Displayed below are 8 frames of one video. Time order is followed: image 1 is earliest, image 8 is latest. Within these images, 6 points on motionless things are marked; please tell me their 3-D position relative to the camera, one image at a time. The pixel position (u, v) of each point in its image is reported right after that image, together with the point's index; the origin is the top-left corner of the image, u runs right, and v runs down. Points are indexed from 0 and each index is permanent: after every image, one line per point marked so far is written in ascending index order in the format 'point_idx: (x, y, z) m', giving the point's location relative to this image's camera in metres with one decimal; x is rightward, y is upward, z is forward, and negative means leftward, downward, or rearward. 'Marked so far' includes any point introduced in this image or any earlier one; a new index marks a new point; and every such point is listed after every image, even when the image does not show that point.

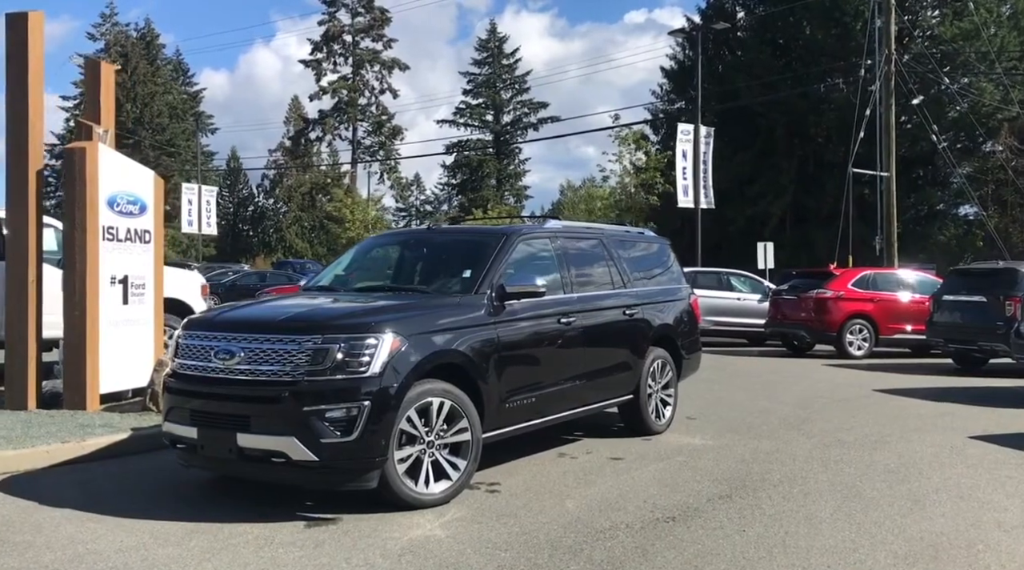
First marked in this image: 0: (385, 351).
0: (-0.8, -0.4, +5.3) m
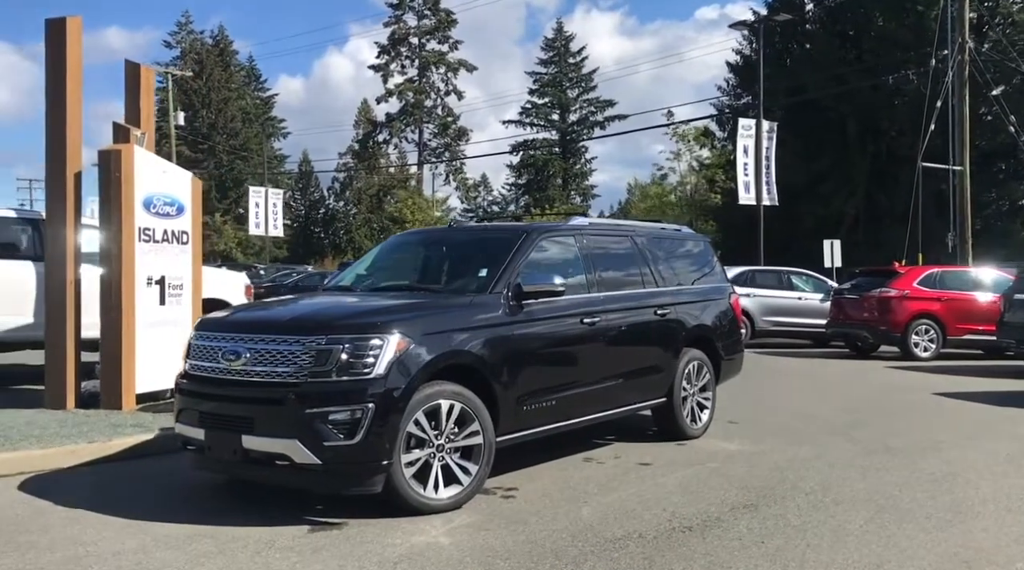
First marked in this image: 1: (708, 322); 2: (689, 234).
0: (-0.7, -0.4, +5.2) m
1: (+1.8, -0.4, +8.4) m
2: (+1.8, +0.5, +8.8) m
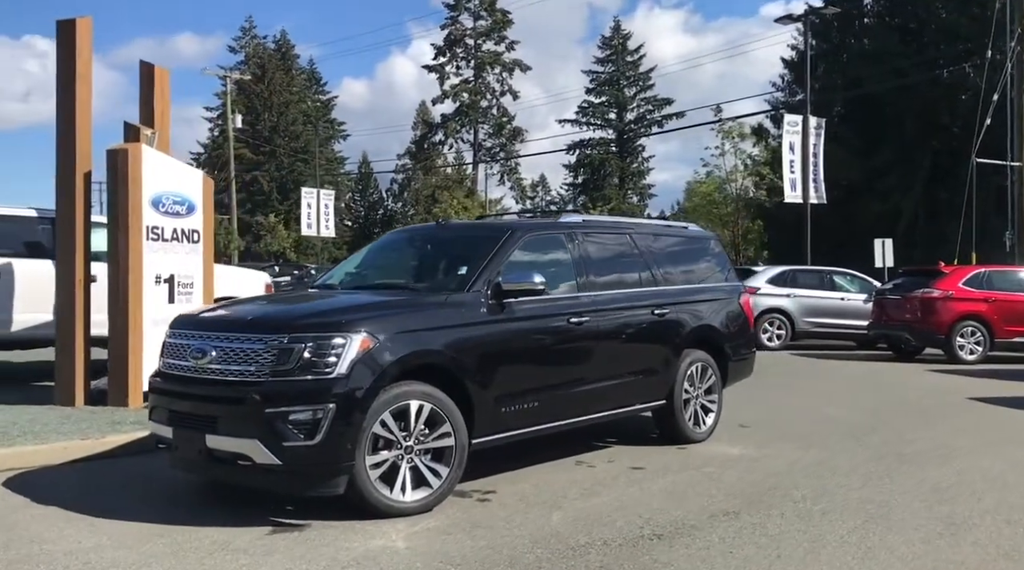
0: (-0.9, -0.4, +5.1) m
1: (+1.8, -0.3, +8.1) m
2: (+1.8, +0.5, +8.5) m
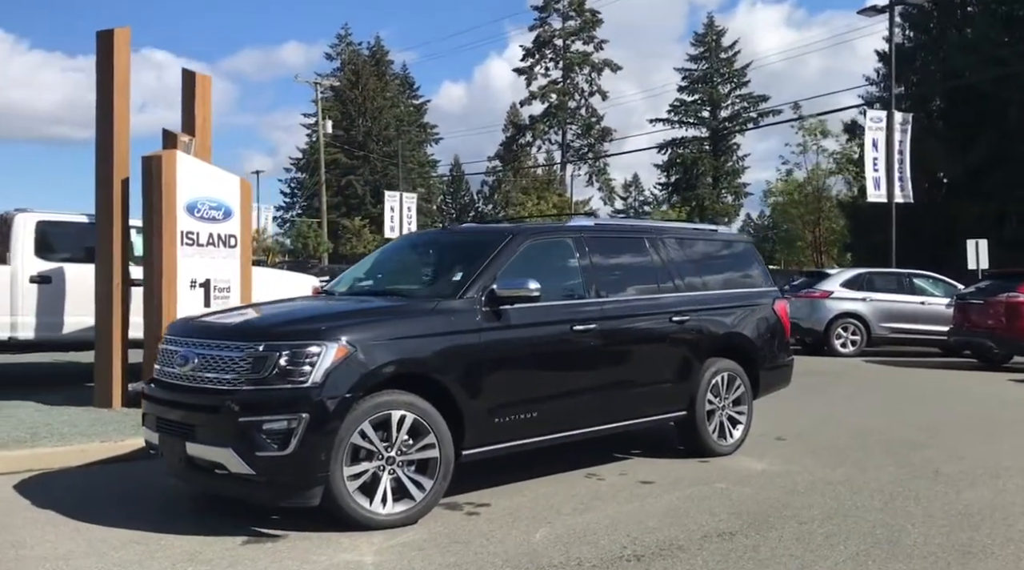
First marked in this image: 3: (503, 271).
0: (-1.0, -0.4, +5.0) m
1: (+2.0, -0.4, +7.8) m
2: (+2.0, +0.5, +8.2) m
3: (-0.1, +0.1, +6.2) m
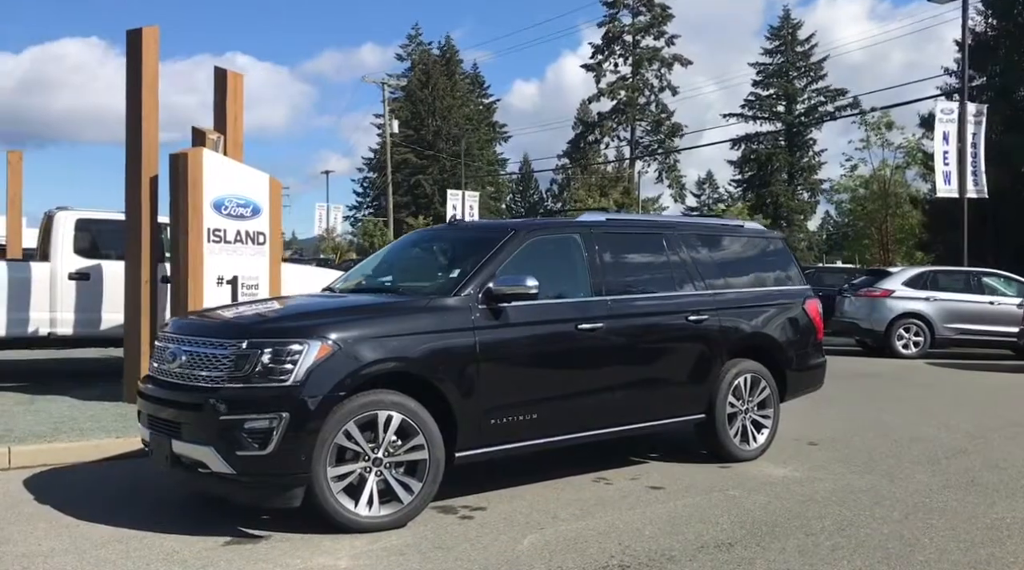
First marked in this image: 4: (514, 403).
0: (-1.1, -0.4, +4.9) m
1: (+2.1, -0.4, +7.4) m
2: (+2.1, +0.5, +7.8) m
3: (-0.1, +0.1, +6.0) m
4: (0.0, -0.8, +5.8) m
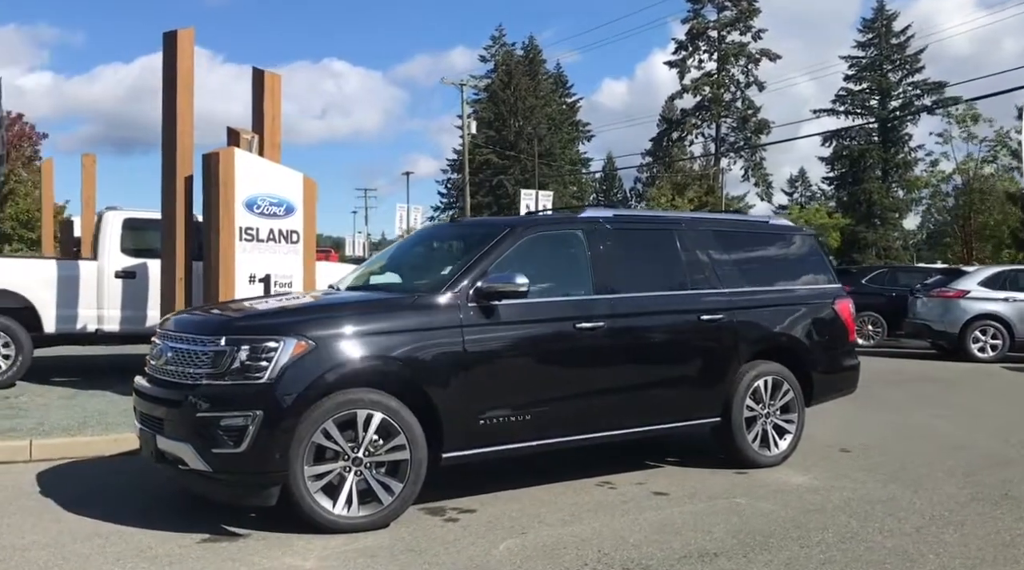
0: (-1.2, -0.4, +4.8) m
1: (+2.2, -0.4, +7.1) m
2: (+2.3, +0.5, +7.5) m
3: (-0.1, +0.1, +5.8) m
4: (0.0, -0.8, +5.6) m
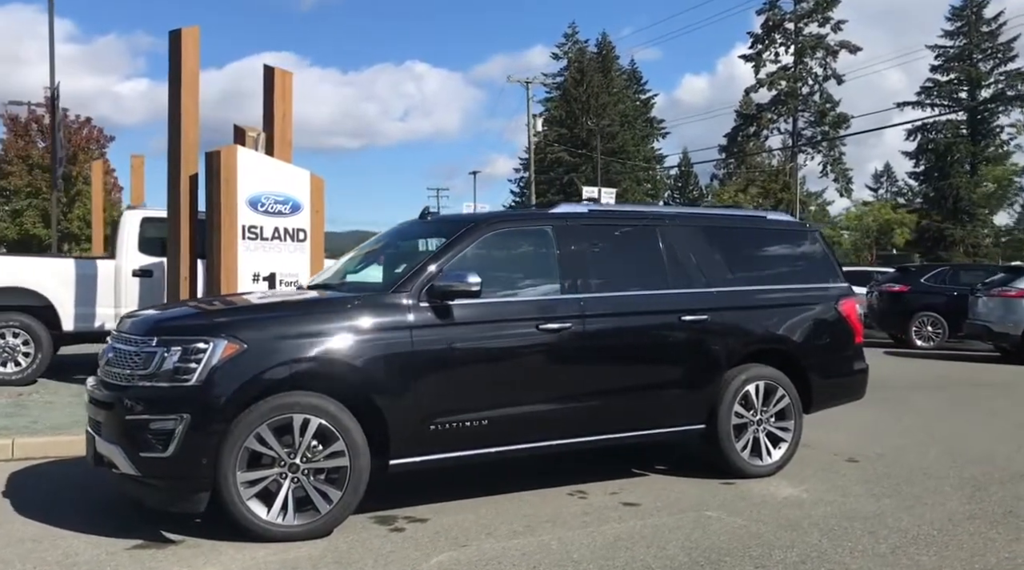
0: (-1.6, -0.4, +4.7) m
1: (+2.0, -0.3, +6.6) m
2: (+2.1, +0.5, +7.1) m
3: (-0.3, +0.1, +5.6) m
4: (-0.3, -0.8, +5.4) m
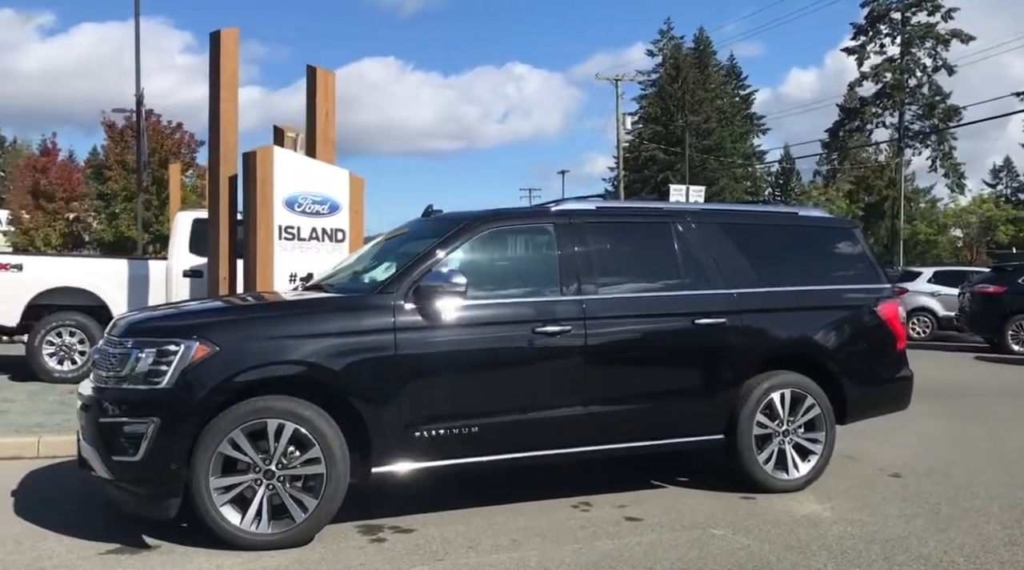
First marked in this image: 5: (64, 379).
0: (-1.7, -0.4, +4.6) m
1: (+2.1, -0.4, +6.2) m
2: (+2.2, +0.5, +6.6) m
3: (-0.4, +0.1, +5.4) m
4: (-0.4, -0.8, +5.1) m
5: (-5.7, -1.2, +11.1) m
